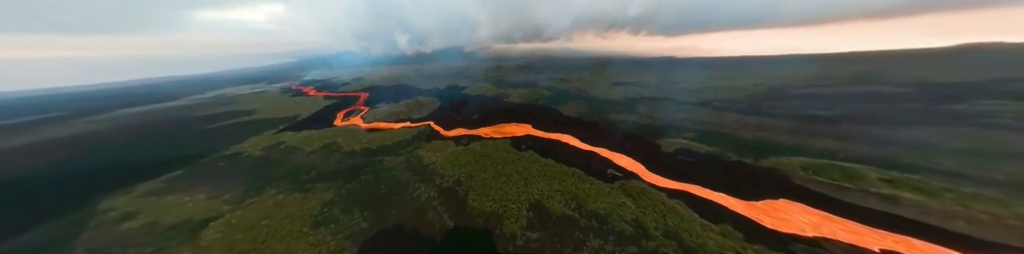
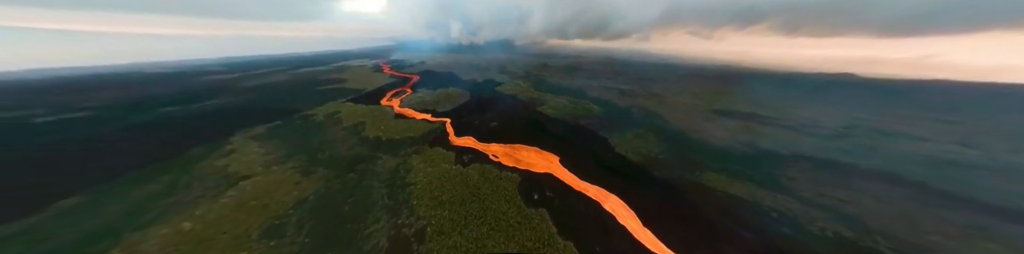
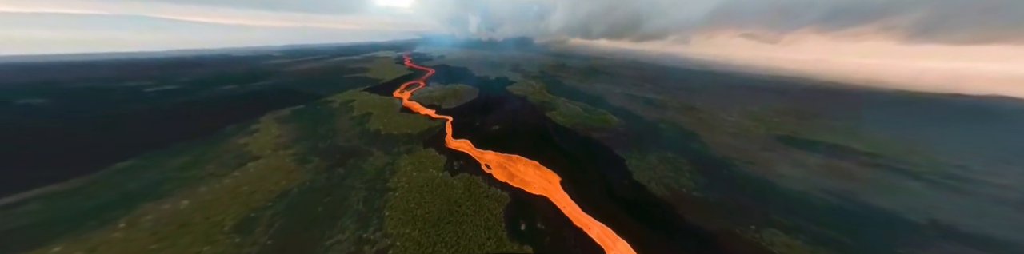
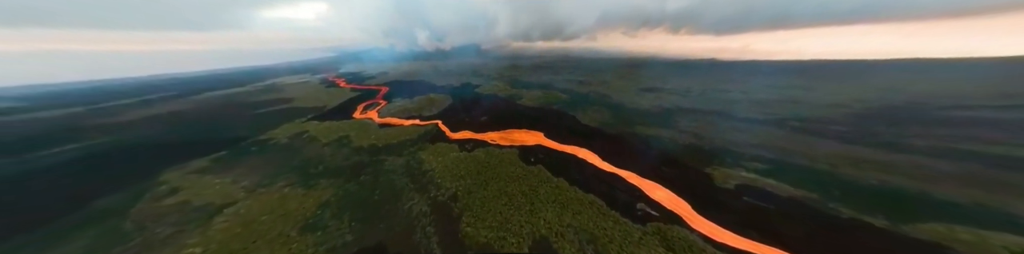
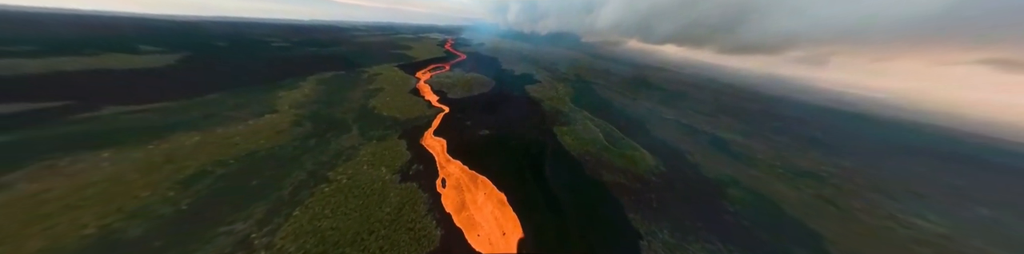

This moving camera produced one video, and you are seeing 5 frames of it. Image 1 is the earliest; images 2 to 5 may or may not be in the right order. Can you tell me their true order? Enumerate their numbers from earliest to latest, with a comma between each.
4, 2, 3, 5
